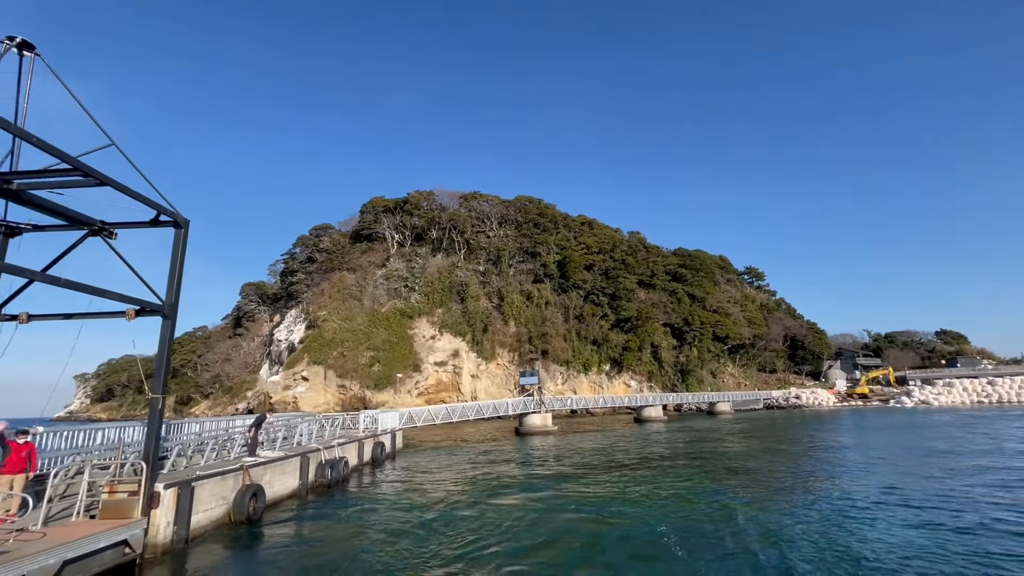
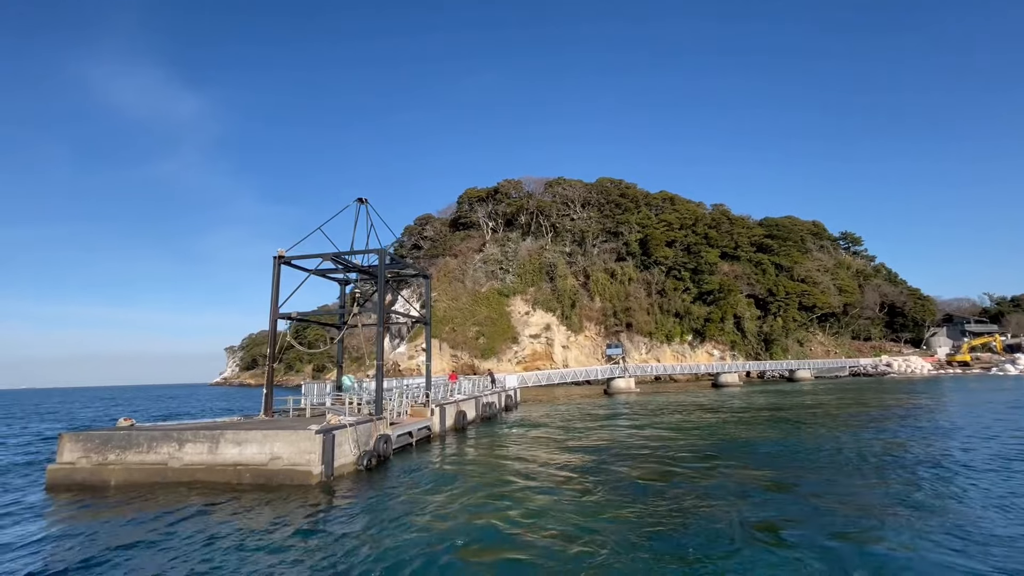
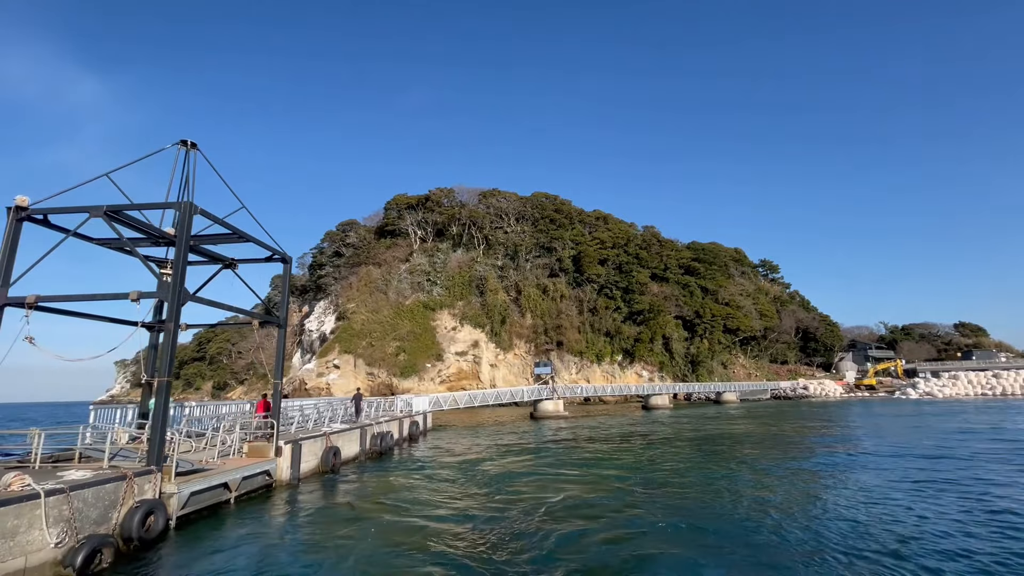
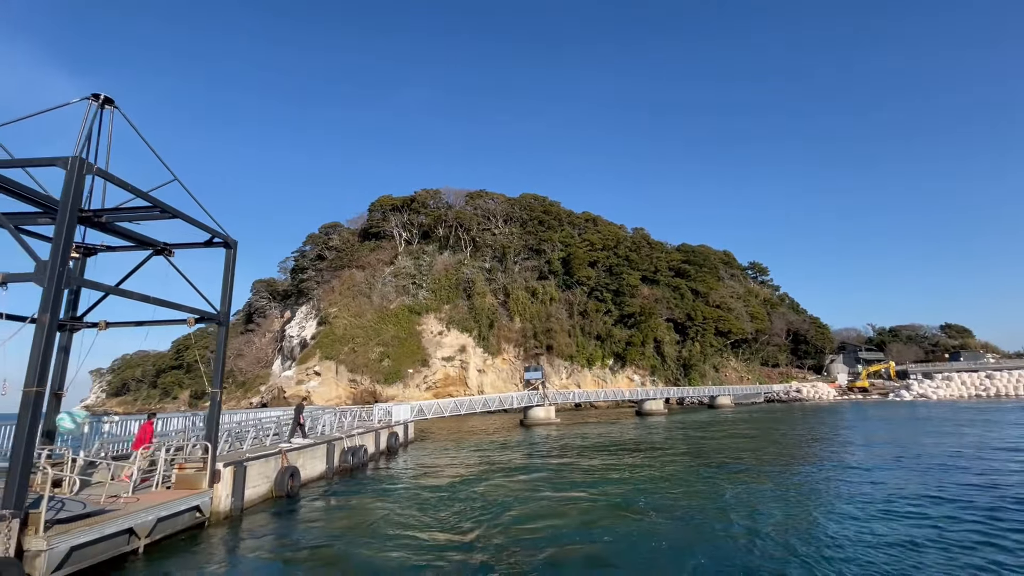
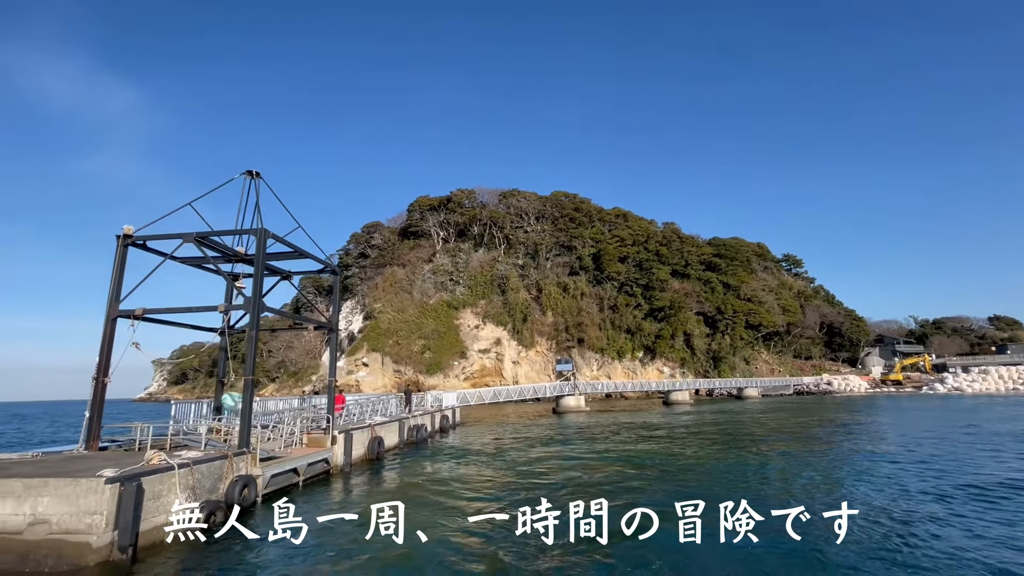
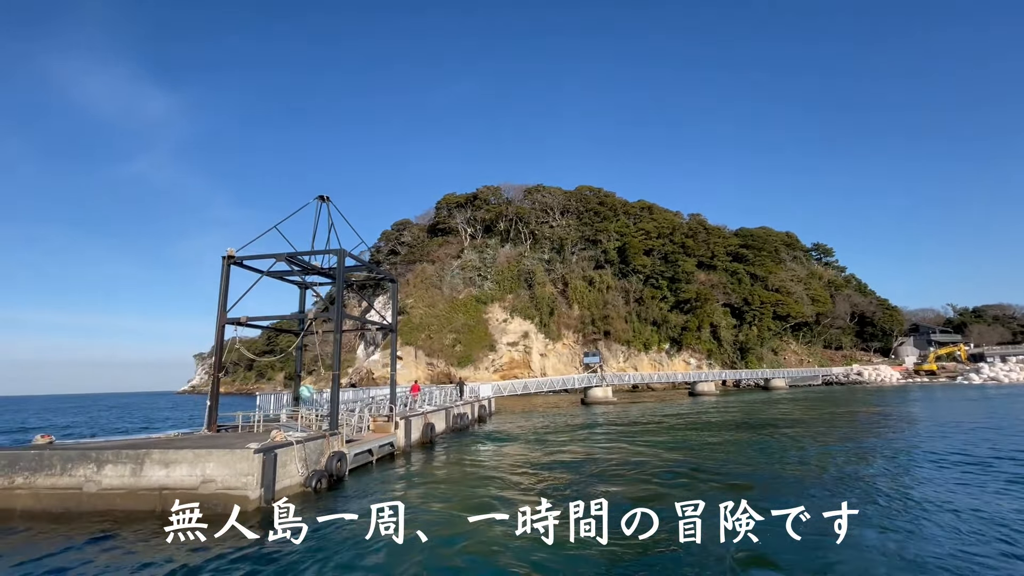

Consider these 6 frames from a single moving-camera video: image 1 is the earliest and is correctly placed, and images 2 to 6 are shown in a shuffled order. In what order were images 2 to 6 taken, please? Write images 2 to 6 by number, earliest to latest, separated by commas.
4, 3, 5, 6, 2
